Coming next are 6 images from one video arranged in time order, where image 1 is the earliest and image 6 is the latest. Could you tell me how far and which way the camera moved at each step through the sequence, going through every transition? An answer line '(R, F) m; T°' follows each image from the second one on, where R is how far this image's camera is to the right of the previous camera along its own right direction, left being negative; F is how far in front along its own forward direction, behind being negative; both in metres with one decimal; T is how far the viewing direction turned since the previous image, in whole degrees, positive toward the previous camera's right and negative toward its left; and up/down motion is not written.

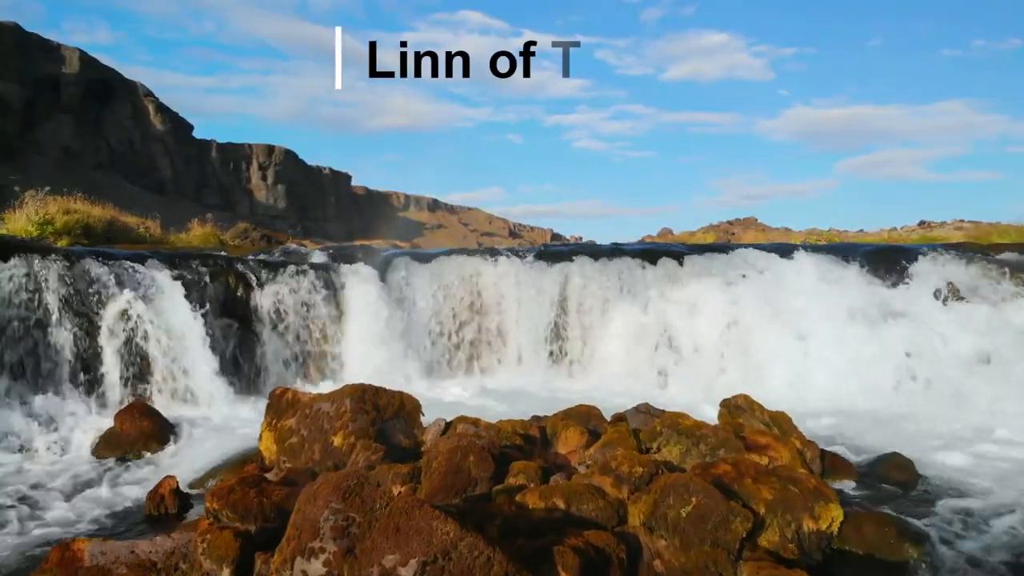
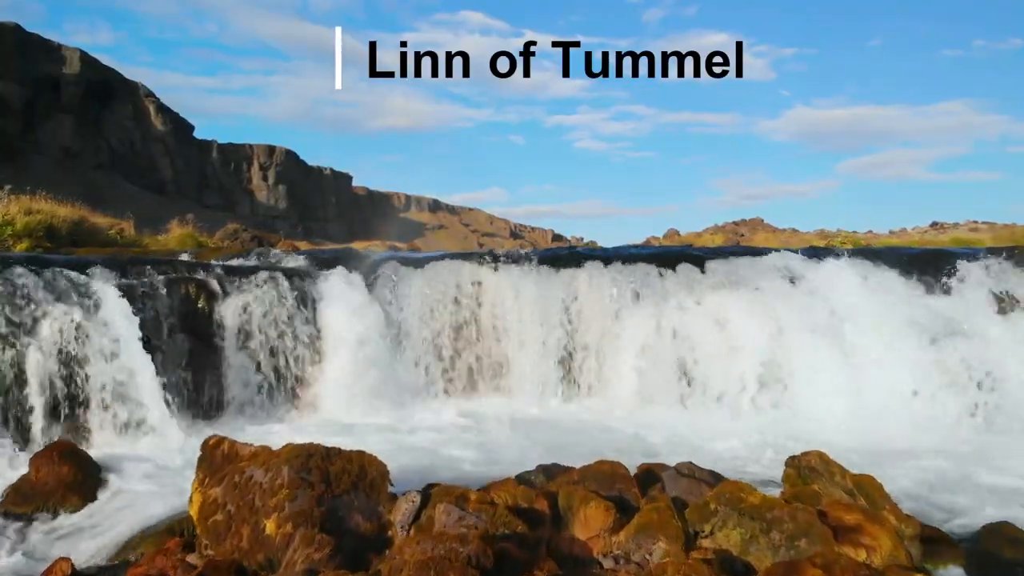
(0.0, +1.1) m; 0°
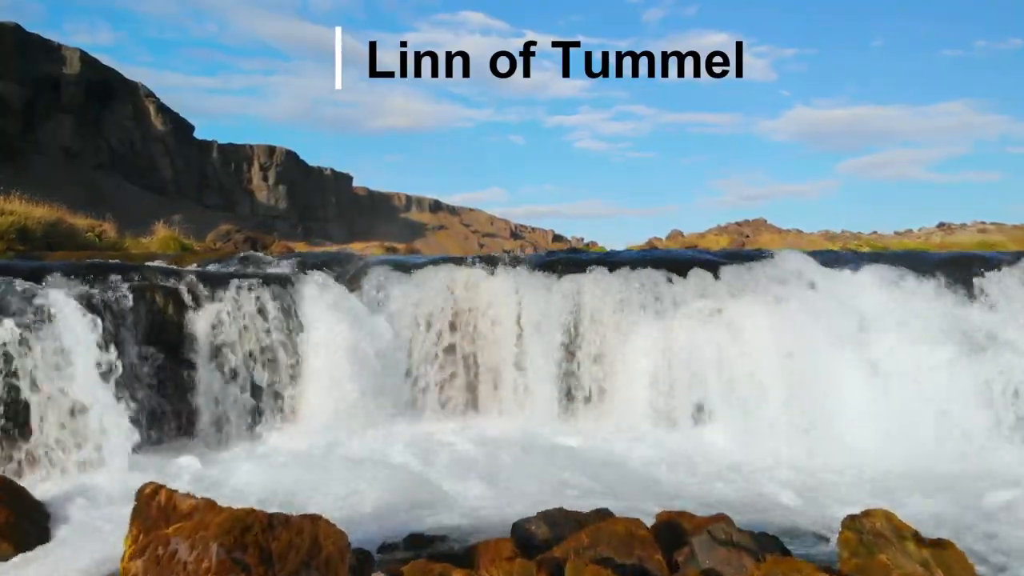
(0.0, +0.7) m; 0°
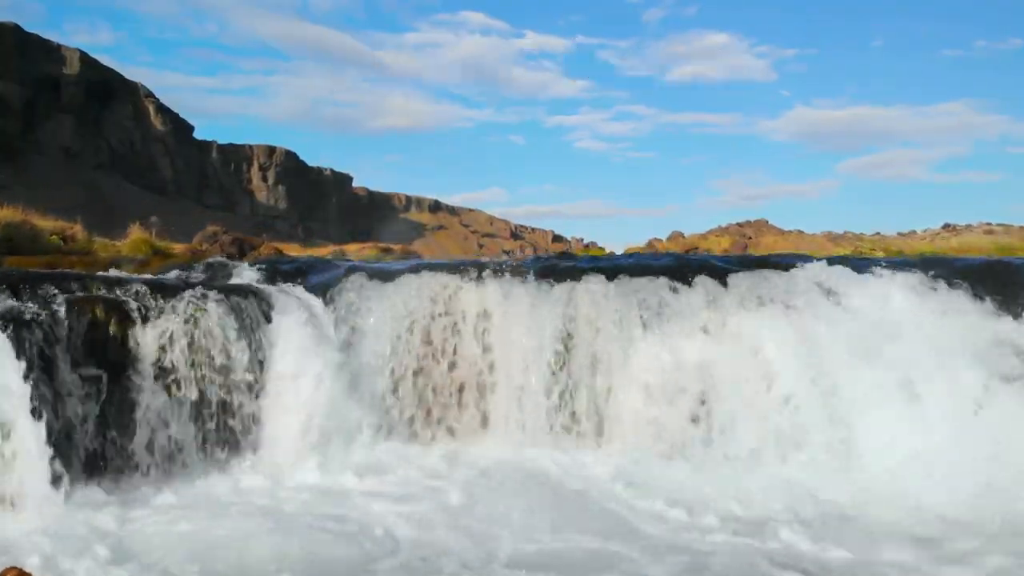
(+0.6, -0.4) m; 0°
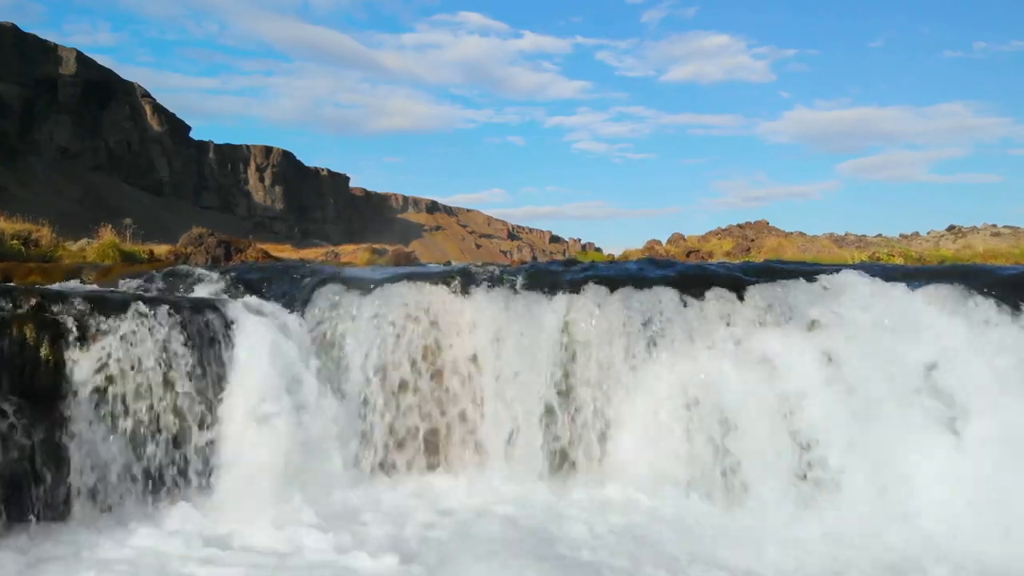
(+0.1, +0.9) m; 0°
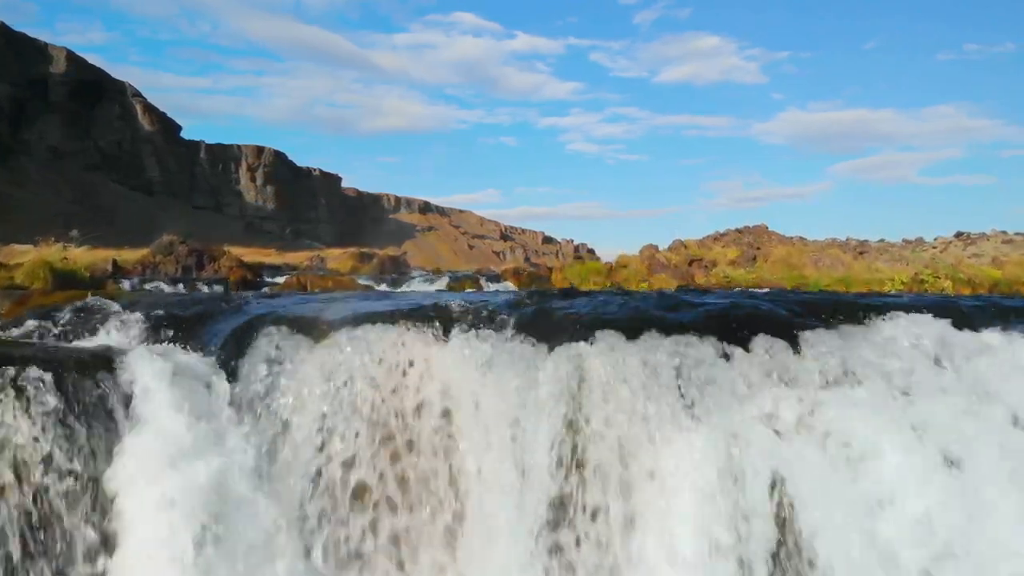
(0.0, +1.7) m; 0°
